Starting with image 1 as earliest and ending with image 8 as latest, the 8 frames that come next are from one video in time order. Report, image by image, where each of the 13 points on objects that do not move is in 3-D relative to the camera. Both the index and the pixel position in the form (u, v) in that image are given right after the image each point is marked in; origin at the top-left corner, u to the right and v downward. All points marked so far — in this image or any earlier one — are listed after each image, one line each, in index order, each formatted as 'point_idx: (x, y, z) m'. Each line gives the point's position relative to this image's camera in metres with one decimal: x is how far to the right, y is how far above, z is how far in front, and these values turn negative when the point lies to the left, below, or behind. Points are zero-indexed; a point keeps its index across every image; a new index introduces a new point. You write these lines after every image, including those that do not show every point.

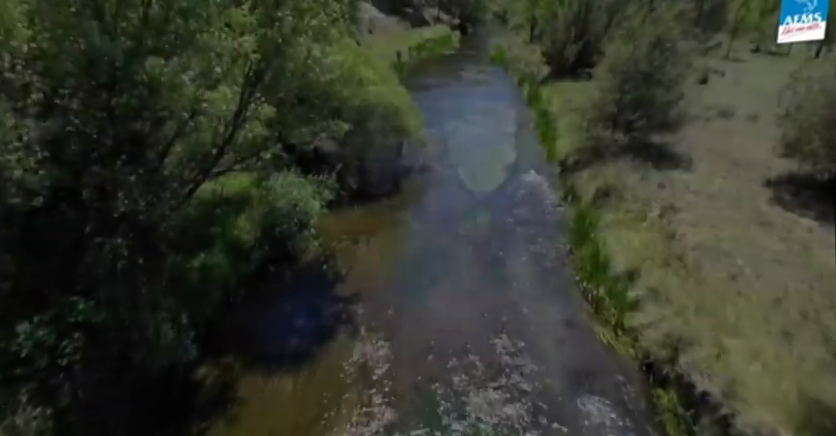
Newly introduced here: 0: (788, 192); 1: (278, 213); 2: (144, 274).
0: (+13.9, +1.0, +19.6) m
1: (-4.6, +0.4, +17.2) m
2: (-7.0, -1.4, +13.4) m
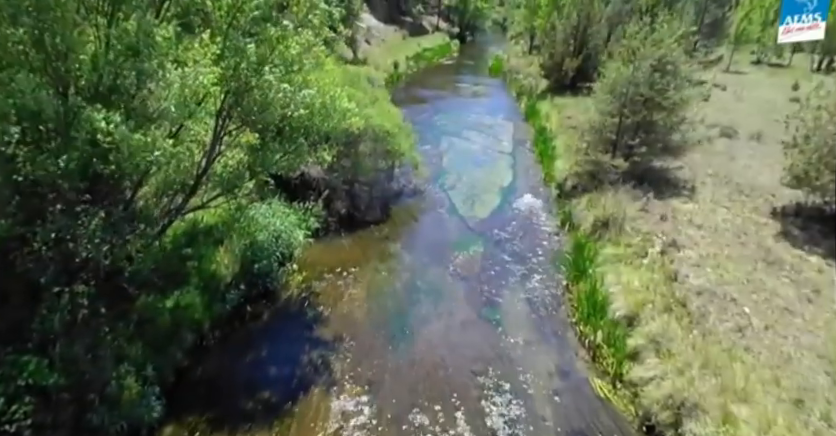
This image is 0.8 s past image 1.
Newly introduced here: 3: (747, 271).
0: (+13.5, -0.2, +18.6) m
1: (-5.0, -0.7, +16.2) m
2: (-7.4, -2.5, +12.5) m
3: (+9.8, -1.6, +15.6) m
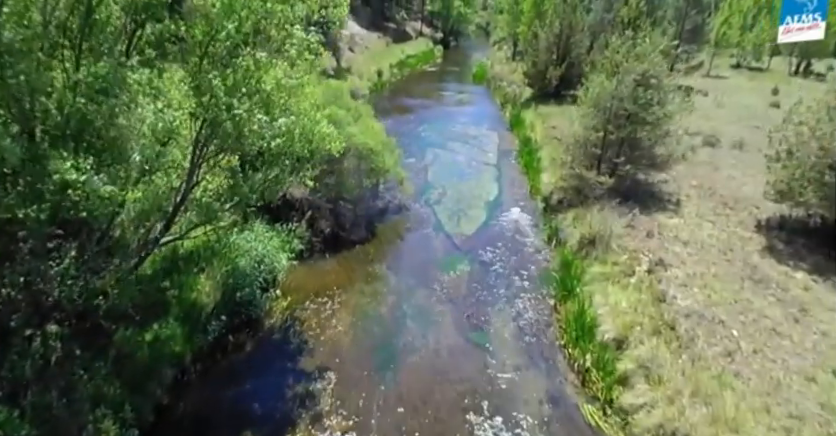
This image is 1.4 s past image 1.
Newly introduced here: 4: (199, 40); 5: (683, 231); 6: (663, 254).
0: (+13.0, -0.7, +18.7) m
1: (-5.4, -1.6, +15.8) m
2: (-7.7, -3.4, +12.0) m
3: (+9.4, -2.2, +15.6) m
4: (-5.1, +4.1, +12.1) m
5: (+9.8, -0.5, +19.3) m
6: (+8.3, -1.3, +17.7) m
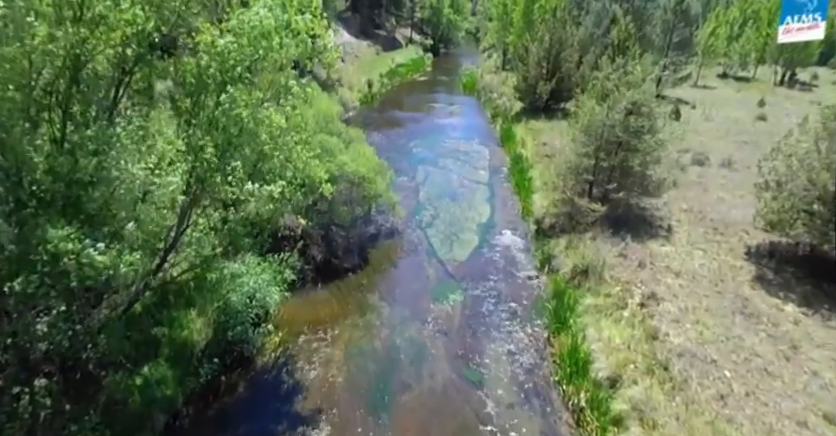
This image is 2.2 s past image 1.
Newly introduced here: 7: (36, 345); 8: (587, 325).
0: (+12.7, -1.8, +18.9) m
1: (-5.6, -2.8, +15.7) m
2: (-7.9, -4.6, +11.8) m
3: (+9.2, -3.3, +15.7) m
4: (-5.2, +3.0, +12.0) m
5: (+9.5, -1.6, +19.4) m
6: (+8.1, -2.4, +17.8) m
7: (-8.0, -2.7, +10.9) m
8: (+5.4, -3.4, +16.7) m
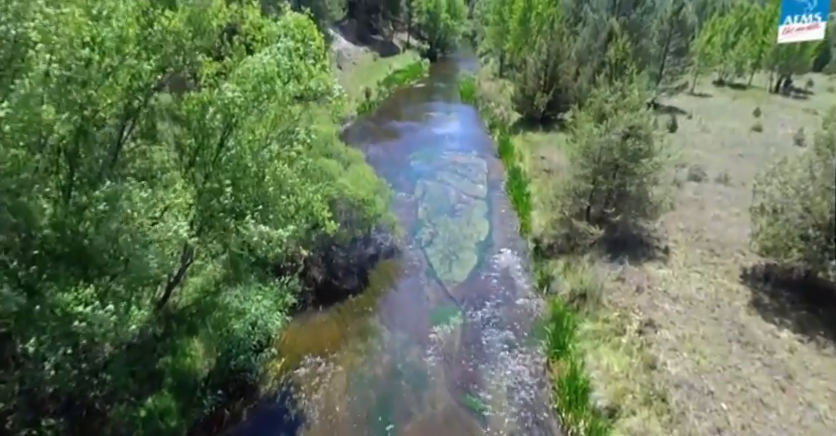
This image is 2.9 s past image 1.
0: (+12.7, -2.7, +19.1) m
1: (-5.6, -3.7, +15.8) m
2: (-7.8, -5.5, +11.9) m
3: (+9.3, -4.2, +15.9) m
4: (-5.2, +2.0, +12.1) m
5: (+9.6, -2.5, +19.7) m
6: (+8.1, -3.3, +18.1) m
7: (-7.9, -3.6, +11.1) m
8: (+5.4, -4.3, +16.9) m
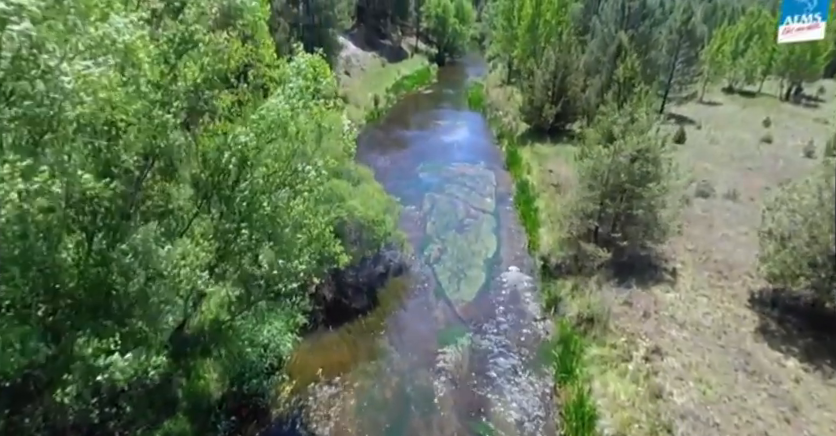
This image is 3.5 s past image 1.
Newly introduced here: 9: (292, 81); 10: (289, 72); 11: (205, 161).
0: (+13.1, -3.7, +19.2) m
1: (-5.3, -4.6, +16.2) m
2: (-7.6, -6.4, +12.3) m
3: (+9.6, -5.1, +16.1) m
4: (-4.9, +1.1, +12.4) m
5: (+9.9, -3.4, +19.8) m
6: (+8.4, -4.2, +18.2) m
7: (-7.7, -4.5, +11.5) m
8: (+5.7, -5.2, +17.1) m
9: (-3.3, +3.4, +13.7) m
10: (-3.4, +3.8, +14.3) m
11: (-5.0, +1.3, +12.4) m
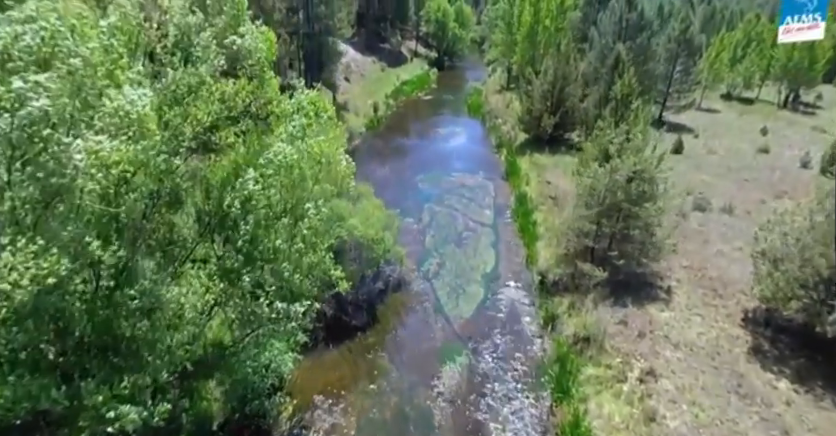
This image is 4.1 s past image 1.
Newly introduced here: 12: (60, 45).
0: (+13.0, -4.5, +19.6) m
1: (-5.4, -5.4, +16.5) m
2: (-7.6, -7.2, +12.6) m
3: (+9.5, -5.9, +16.4) m
4: (-5.0, +0.3, +12.7) m
5: (+9.8, -4.2, +20.1) m
6: (+8.4, -5.0, +18.5) m
7: (-7.8, -5.3, +11.8) m
8: (+5.7, -6.0, +17.4) m
9: (-3.3, +2.6, +14.0) m
10: (-3.5, +3.0, +14.5) m
11: (-5.0, +0.5, +12.7) m
12: (-5.7, +2.7, +8.3) m
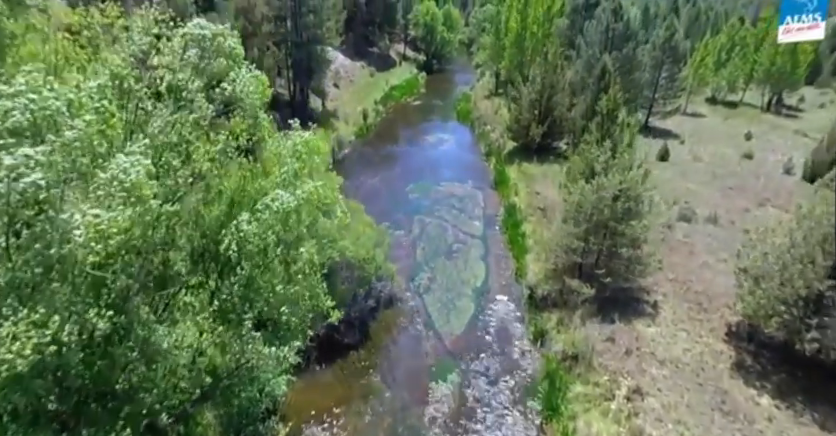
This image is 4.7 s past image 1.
0: (+12.7, -5.1, +20.1) m
1: (-5.6, -6.3, +16.7) m
2: (-7.8, -8.2, +12.8) m
3: (+9.3, -6.7, +16.9) m
4: (-5.2, -0.7, +12.9) m
5: (+9.5, -5.0, +20.6) m
6: (+8.1, -5.8, +19.0) m
7: (-7.9, -6.3, +11.9) m
8: (+5.4, -6.8, +17.8) m
9: (-3.6, +1.7, +14.2) m
10: (-3.8, +2.1, +14.7) m
11: (-5.3, -0.4, +12.8) m
12: (-5.9, +1.7, +8.5) m
